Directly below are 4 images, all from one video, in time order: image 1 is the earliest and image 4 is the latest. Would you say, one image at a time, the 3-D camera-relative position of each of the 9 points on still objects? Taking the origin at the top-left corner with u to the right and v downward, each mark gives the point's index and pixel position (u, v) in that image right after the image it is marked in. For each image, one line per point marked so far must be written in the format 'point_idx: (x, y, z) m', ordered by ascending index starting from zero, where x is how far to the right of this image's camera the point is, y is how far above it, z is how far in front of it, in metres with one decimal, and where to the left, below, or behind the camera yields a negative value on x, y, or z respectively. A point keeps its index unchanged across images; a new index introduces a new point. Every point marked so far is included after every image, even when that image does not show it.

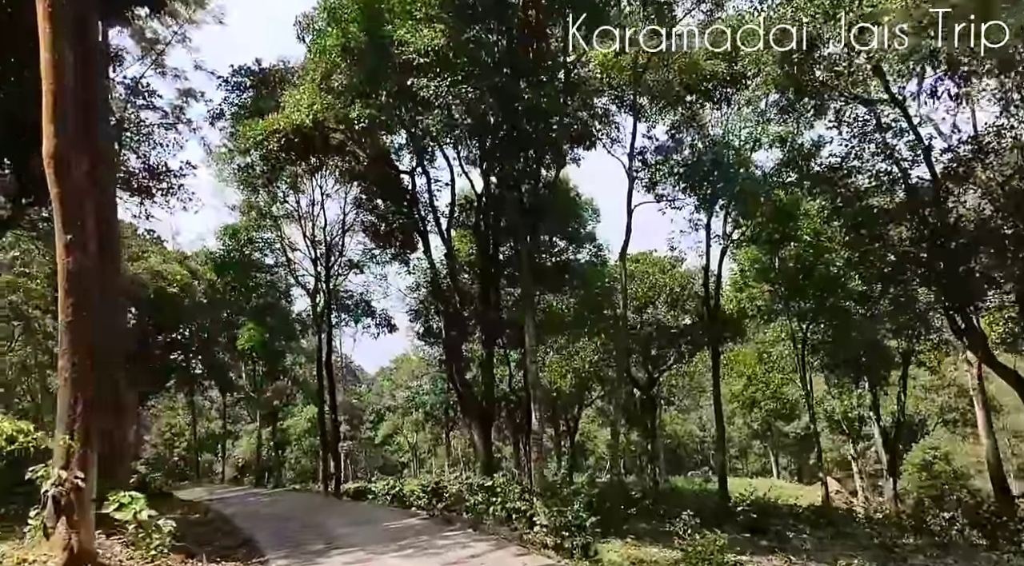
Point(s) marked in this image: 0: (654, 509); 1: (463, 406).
0: (+2.8, -4.4, +17.1) m
1: (-1.0, -2.6, +18.4) m
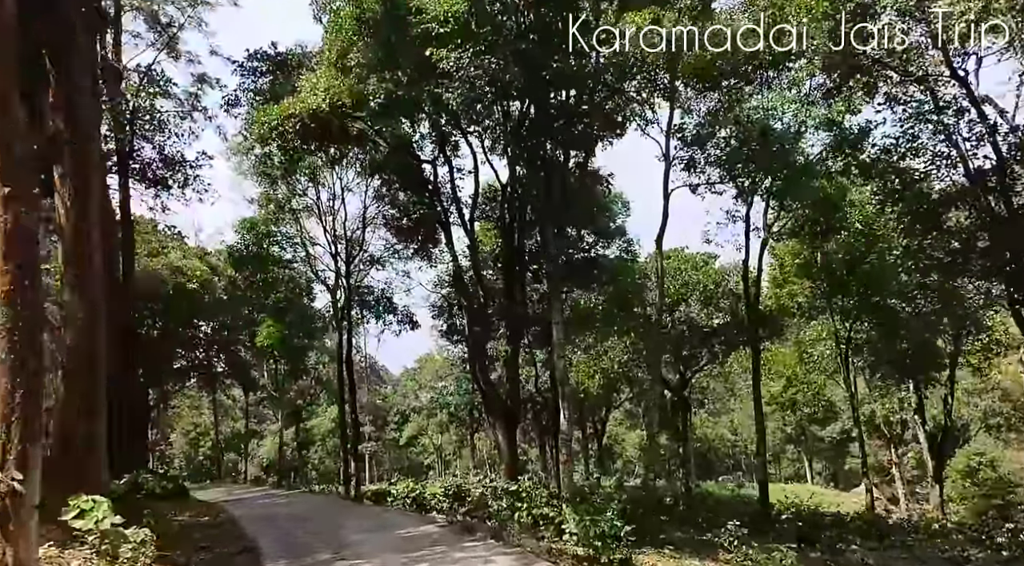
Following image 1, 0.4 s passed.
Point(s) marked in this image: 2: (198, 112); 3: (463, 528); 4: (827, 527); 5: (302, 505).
0: (+3.3, -4.3, +16.2) m
1: (-0.5, -2.4, +17.5) m
2: (-7.0, +3.8, +19.6) m
3: (-0.7, -3.6, +13.0) m
4: (+5.9, -4.5, +16.4) m
5: (-4.0, -4.2, +16.6) m
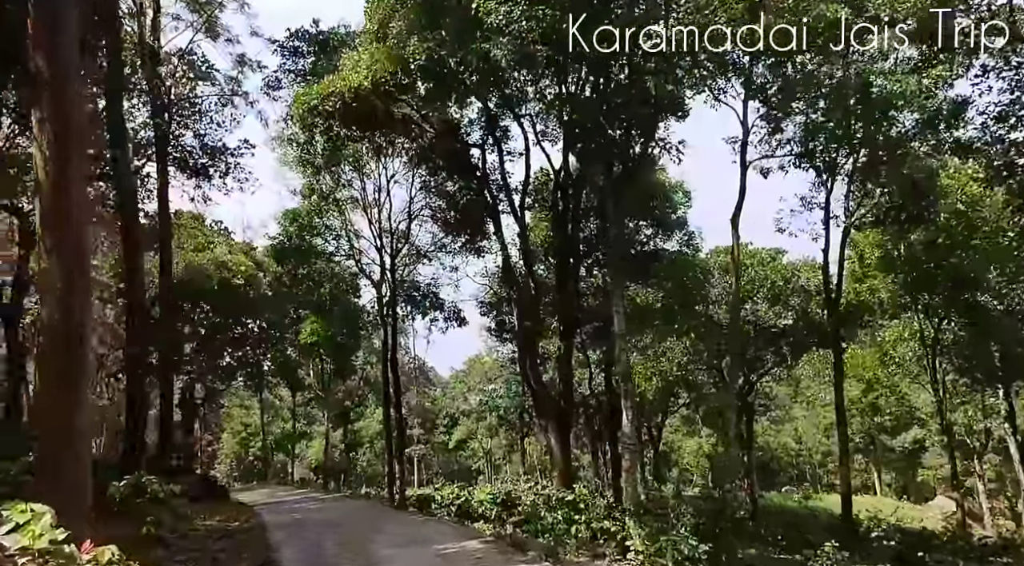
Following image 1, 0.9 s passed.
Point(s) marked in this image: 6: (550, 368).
0: (+4.2, -4.2, +14.7) m
1: (+0.5, -2.3, +16.3) m
2: (-5.9, +4.0, +18.8) m
3: (0.0, -3.5, +11.8) m
4: (+6.8, -4.4, +14.8) m
5: (-3.0, -4.1, +15.6) m
6: (+0.9, -1.9, +19.8) m
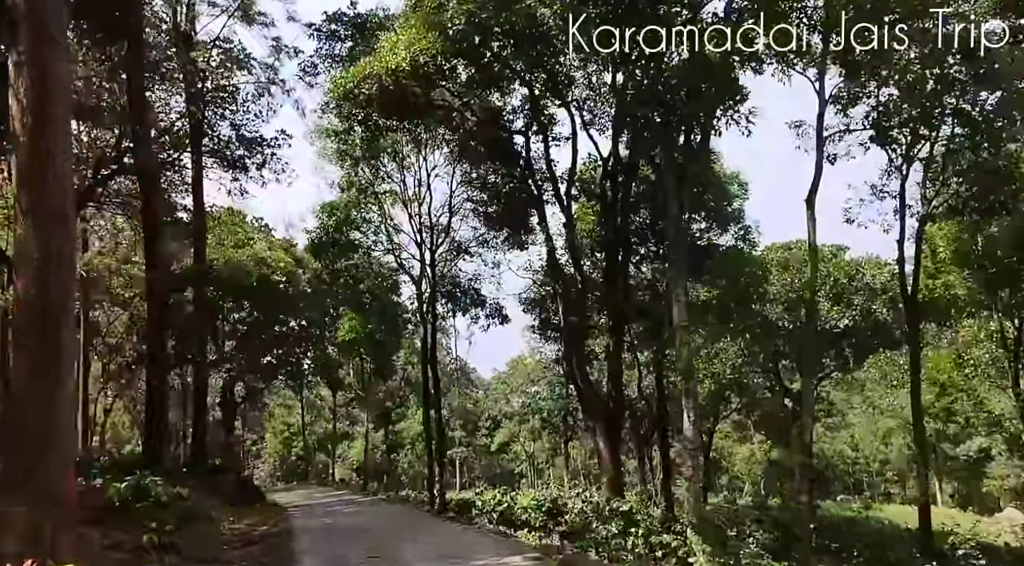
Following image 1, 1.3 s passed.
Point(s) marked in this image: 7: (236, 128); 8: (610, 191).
0: (+4.9, -4.0, +13.6) m
1: (+1.3, -2.2, +15.4) m
2: (-4.9, +4.1, +18.2) m
3: (+0.6, -3.3, +10.9) m
4: (+7.5, -4.3, +13.5) m
5: (-2.3, -3.9, +14.8) m
6: (+1.8, -1.8, +18.8) m
7: (-5.9, +3.3, +18.8) m
8: (+1.8, +1.7, +16.5) m
